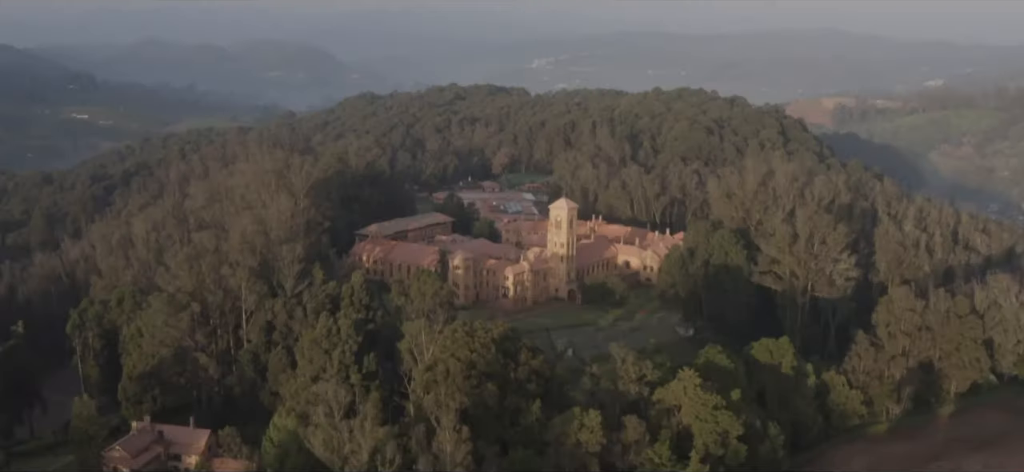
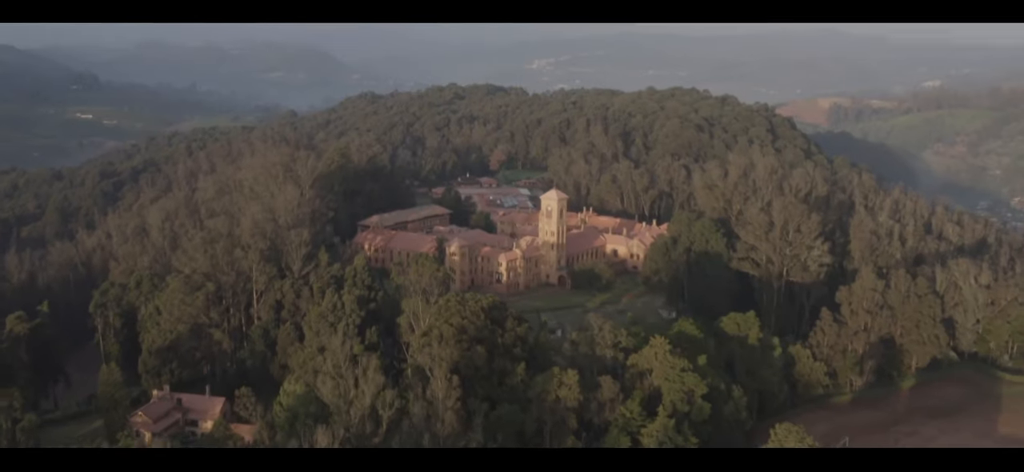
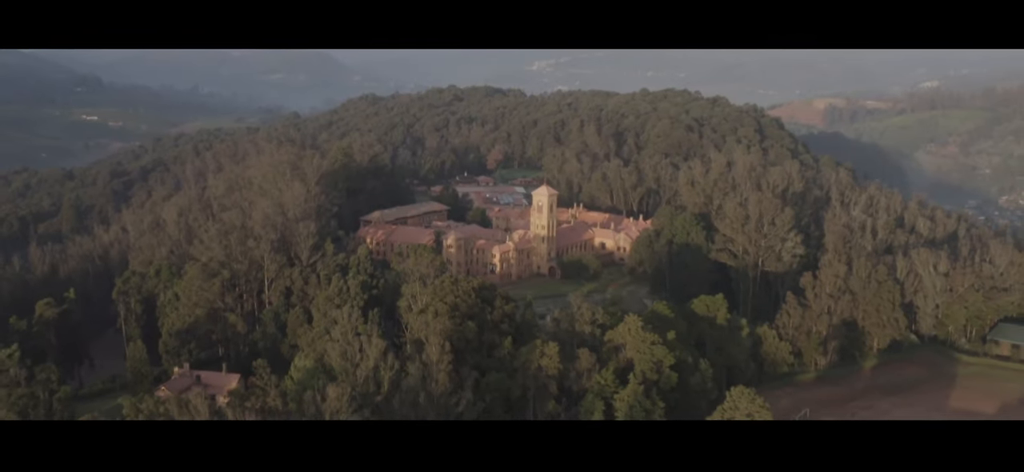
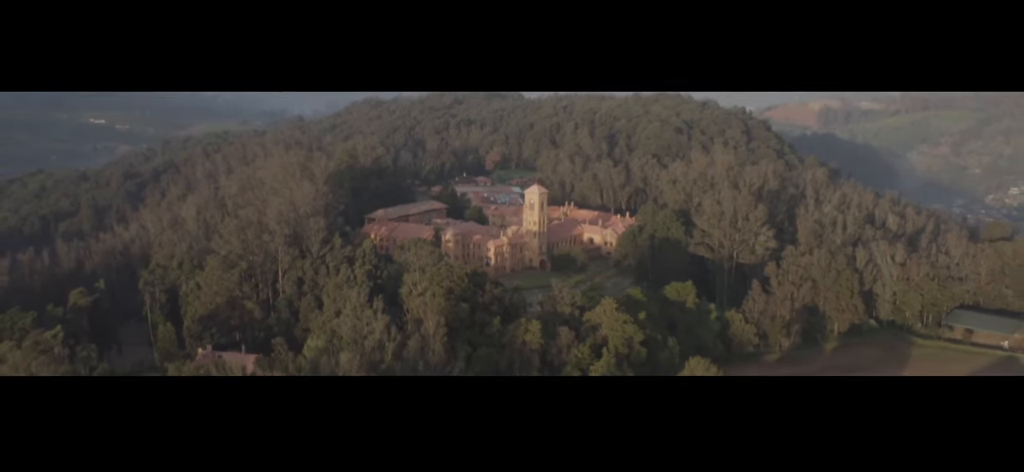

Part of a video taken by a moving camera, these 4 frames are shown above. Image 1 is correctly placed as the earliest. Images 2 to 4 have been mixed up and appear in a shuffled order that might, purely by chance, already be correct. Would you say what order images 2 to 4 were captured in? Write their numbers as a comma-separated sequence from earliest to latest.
2, 3, 4
